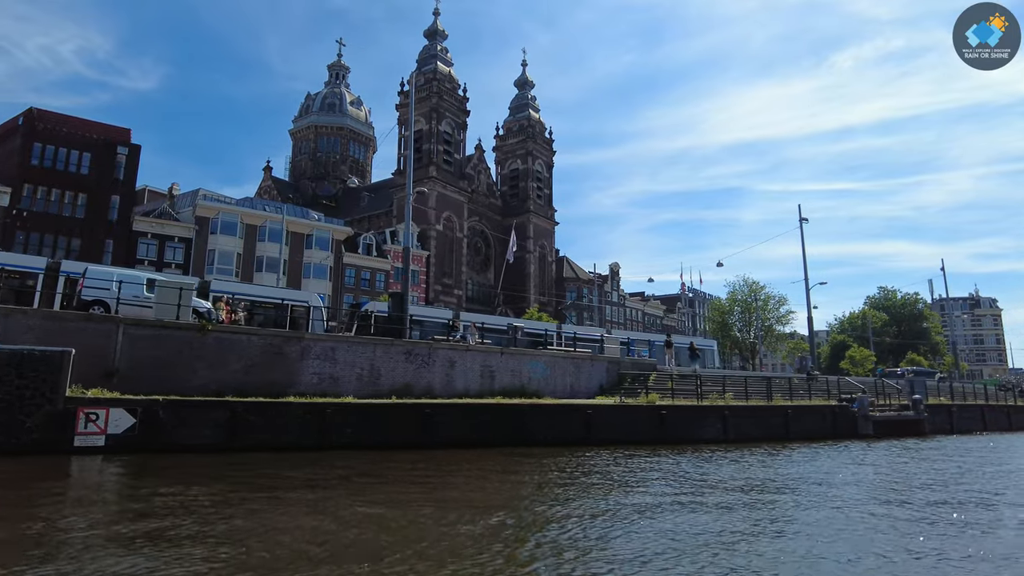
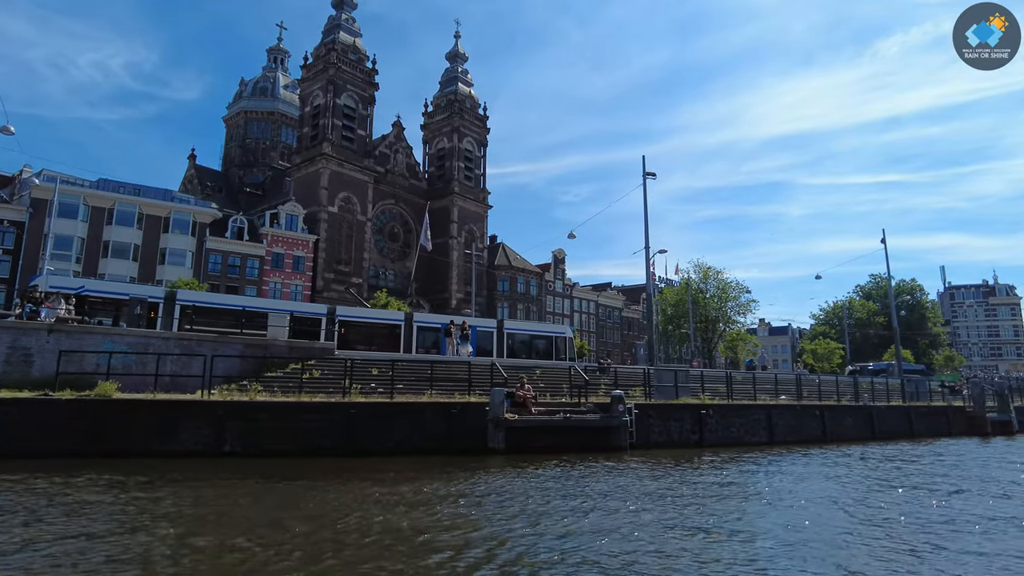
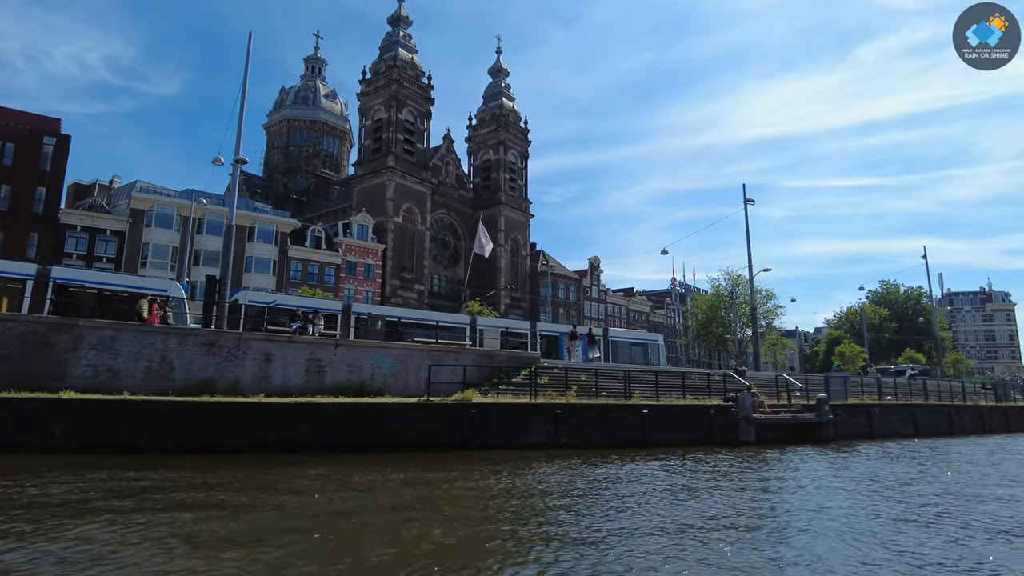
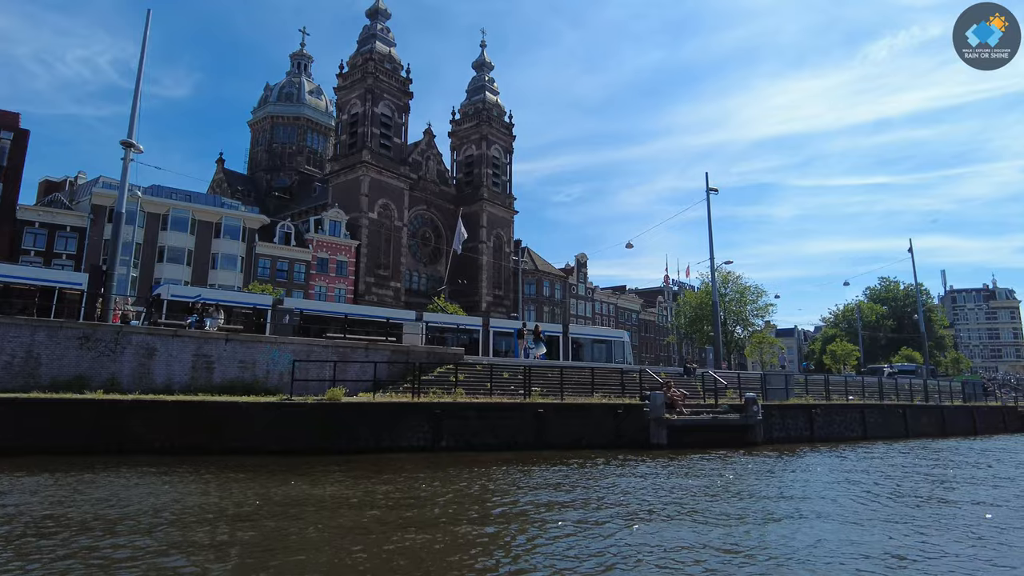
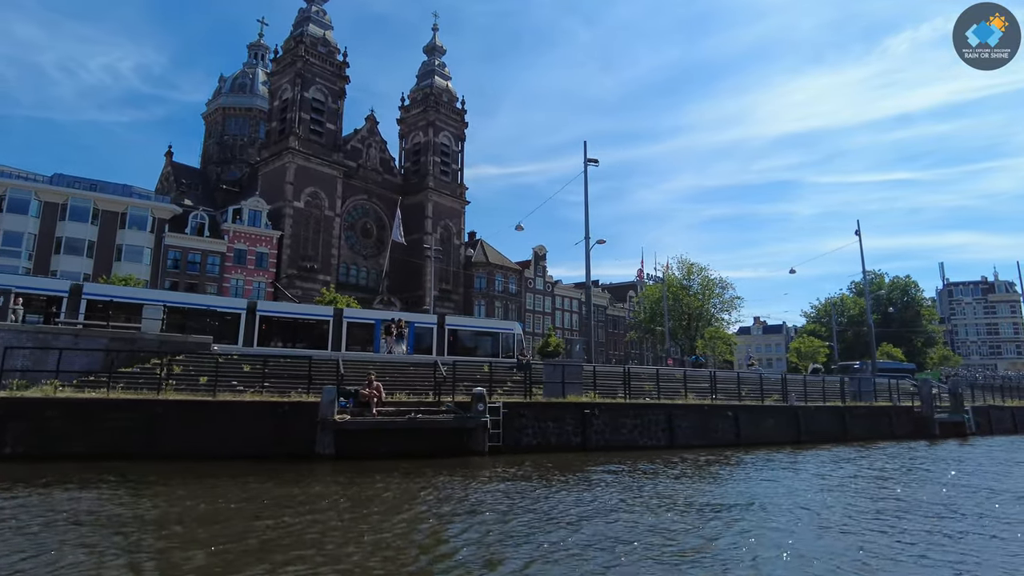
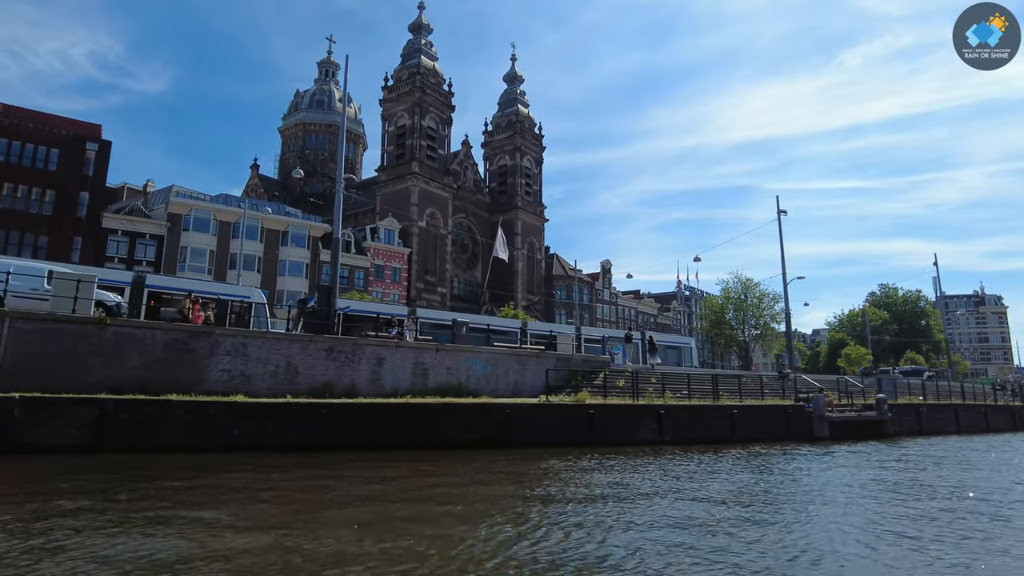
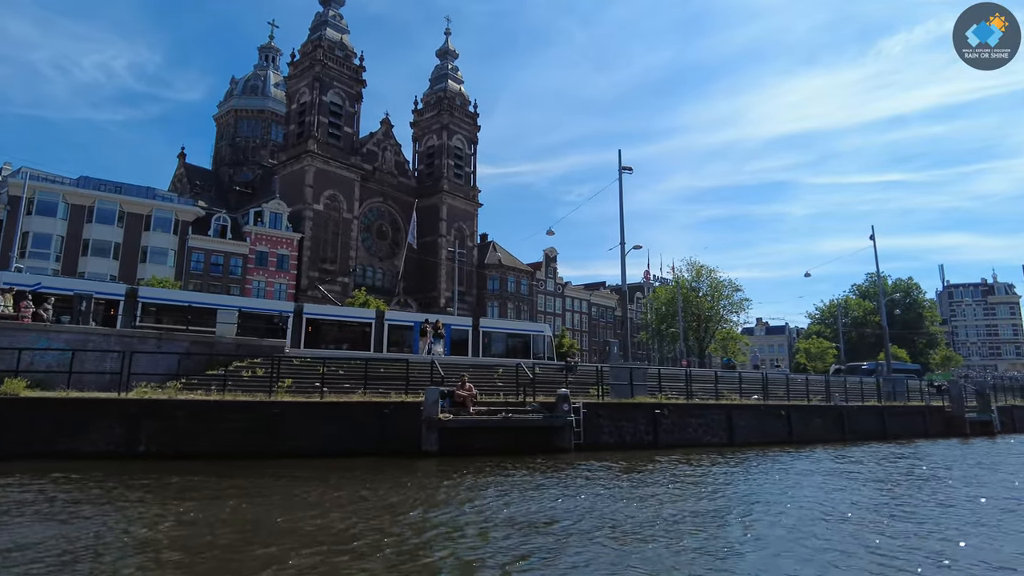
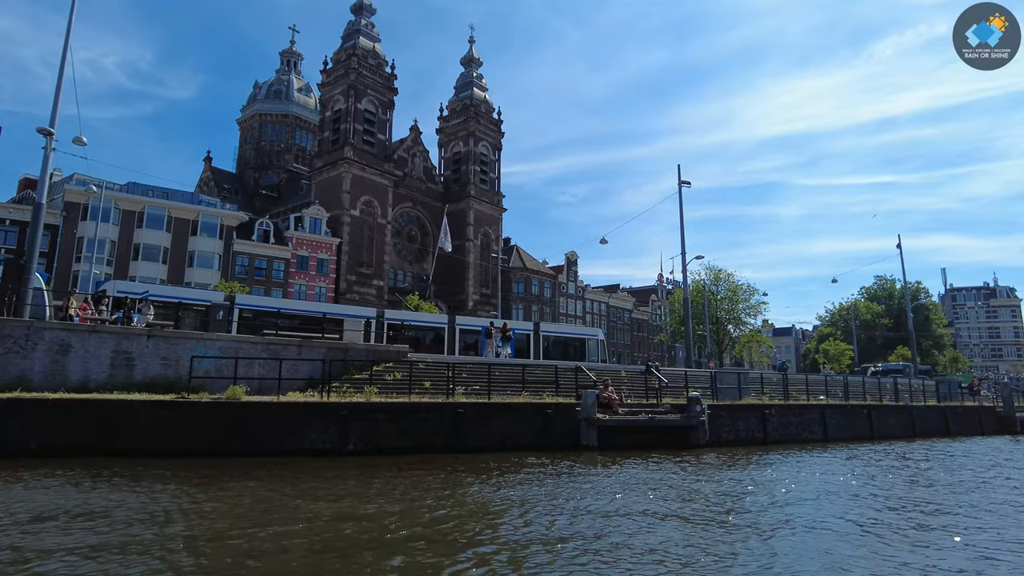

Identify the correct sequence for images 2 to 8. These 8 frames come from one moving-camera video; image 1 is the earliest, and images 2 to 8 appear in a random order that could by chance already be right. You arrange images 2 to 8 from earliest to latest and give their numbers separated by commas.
6, 3, 4, 8, 2, 7, 5
